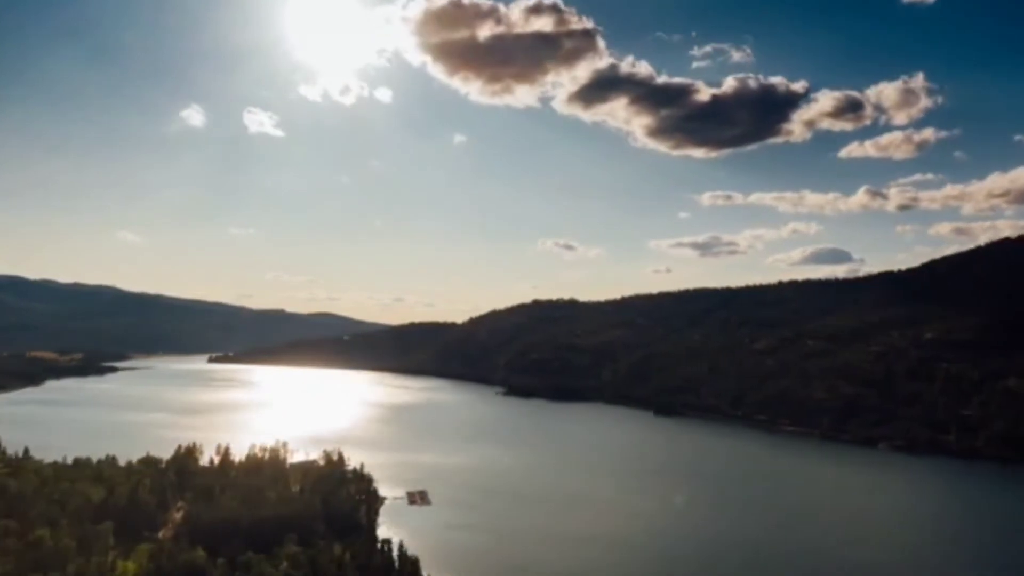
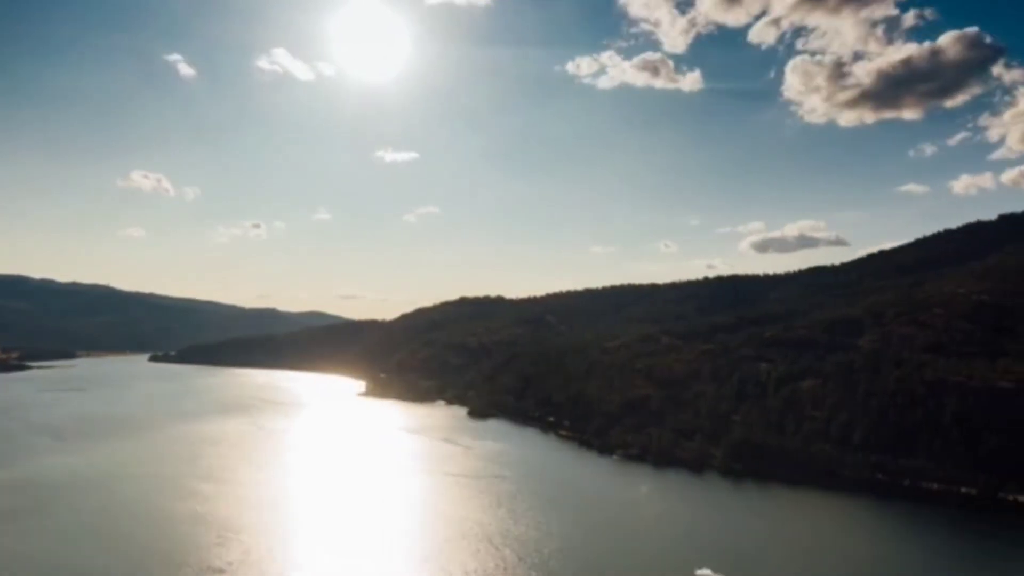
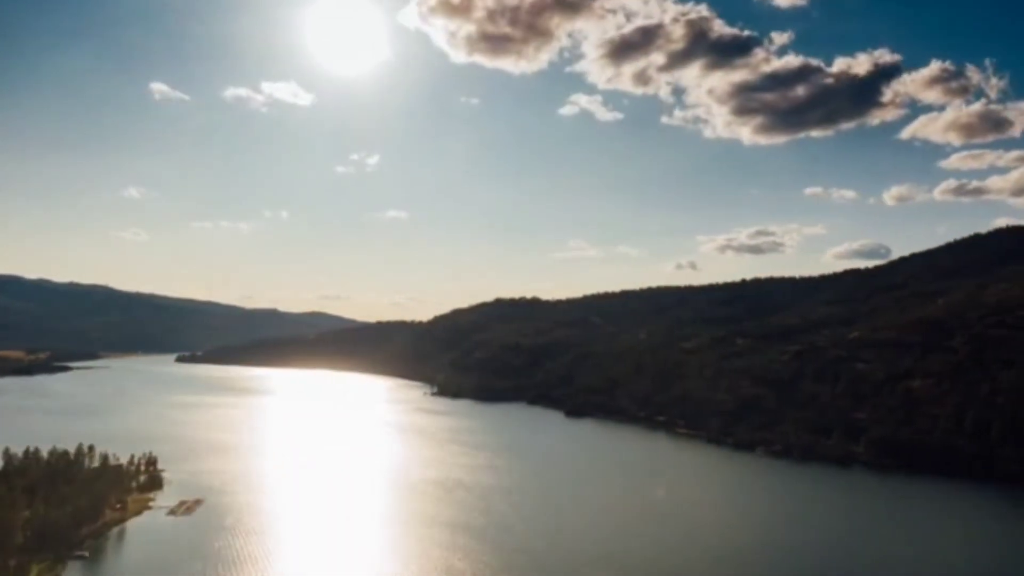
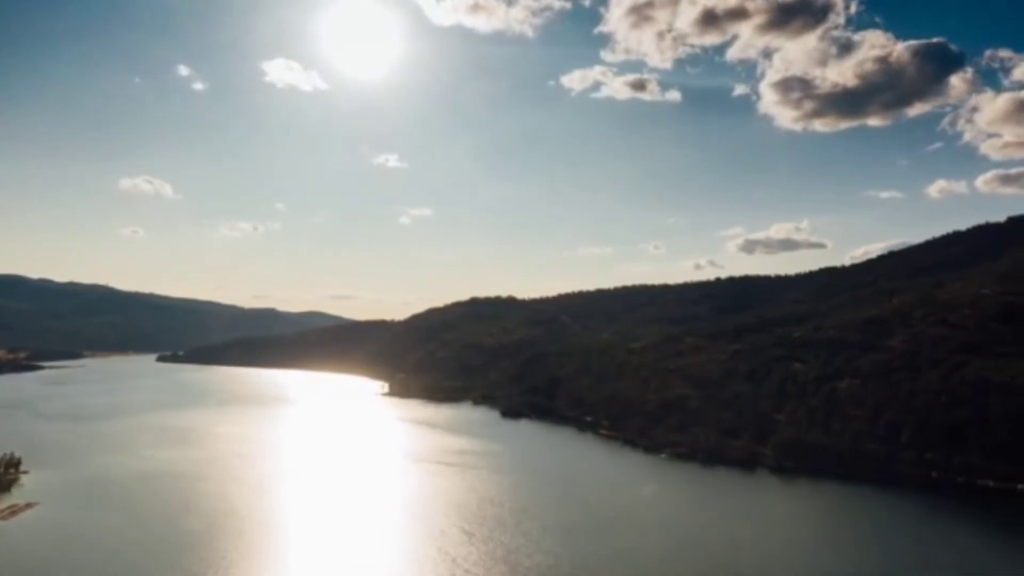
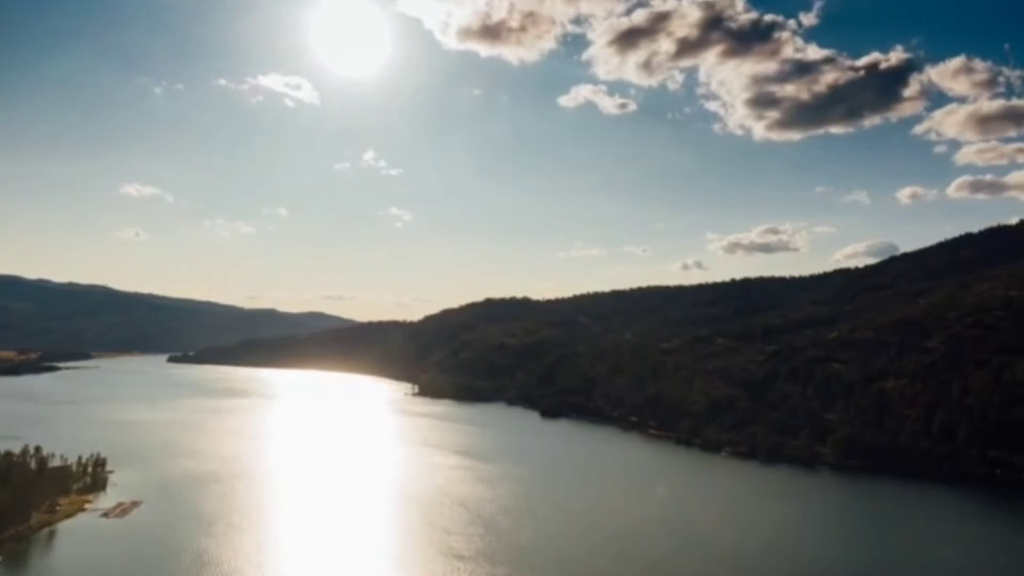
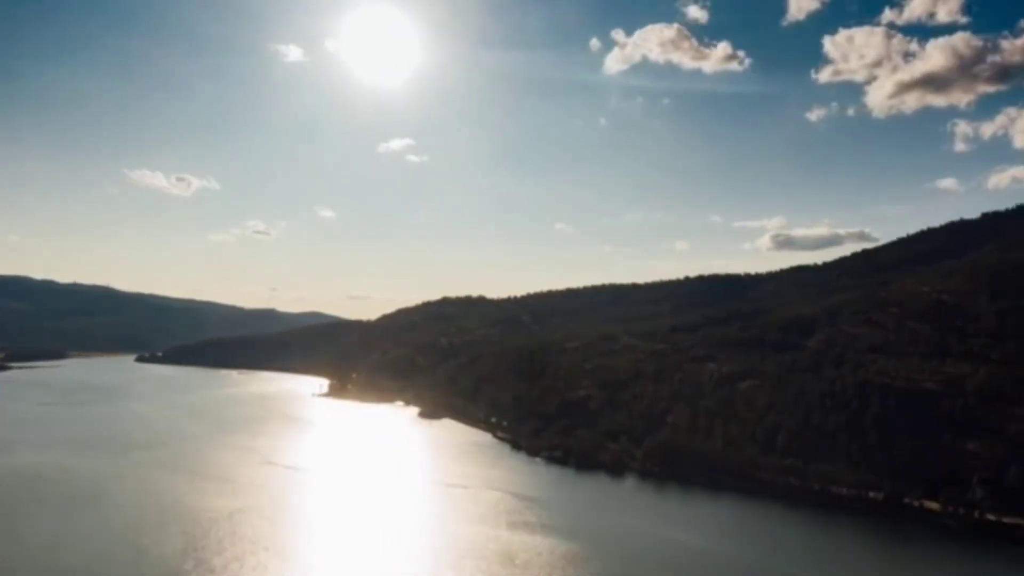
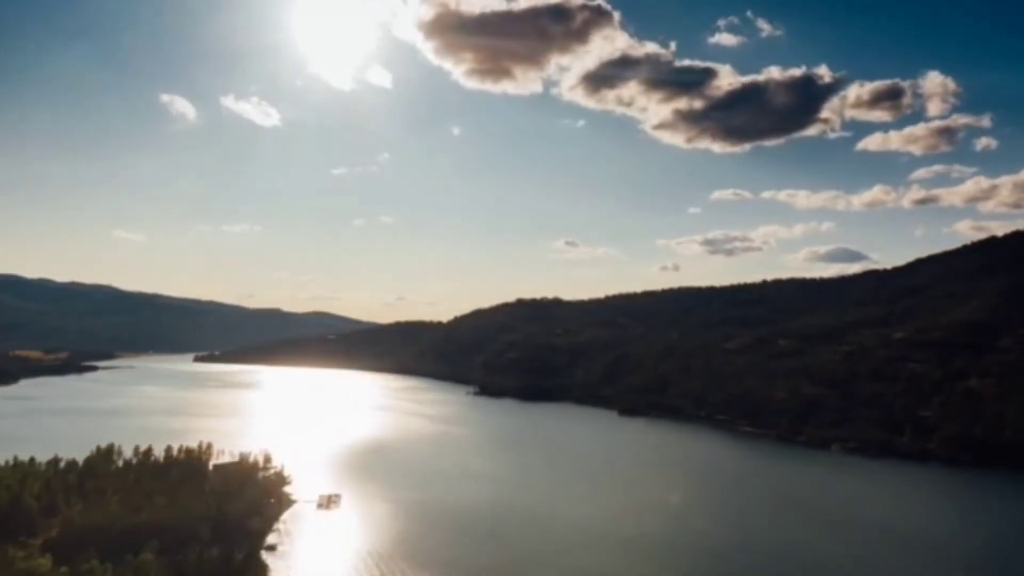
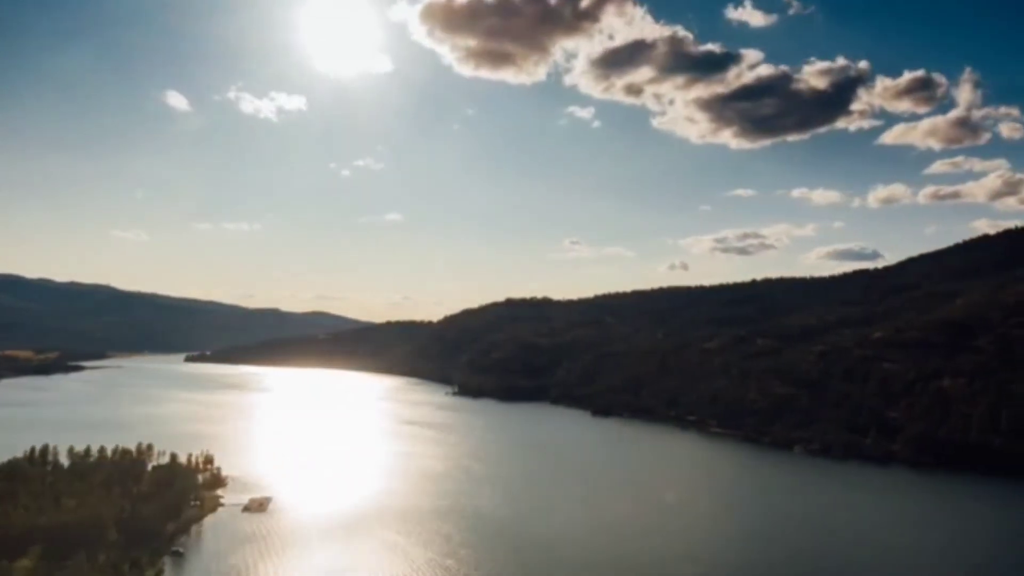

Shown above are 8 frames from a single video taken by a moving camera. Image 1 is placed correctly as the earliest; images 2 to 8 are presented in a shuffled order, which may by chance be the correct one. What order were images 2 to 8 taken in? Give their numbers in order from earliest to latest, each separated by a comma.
7, 8, 3, 5, 4, 2, 6
